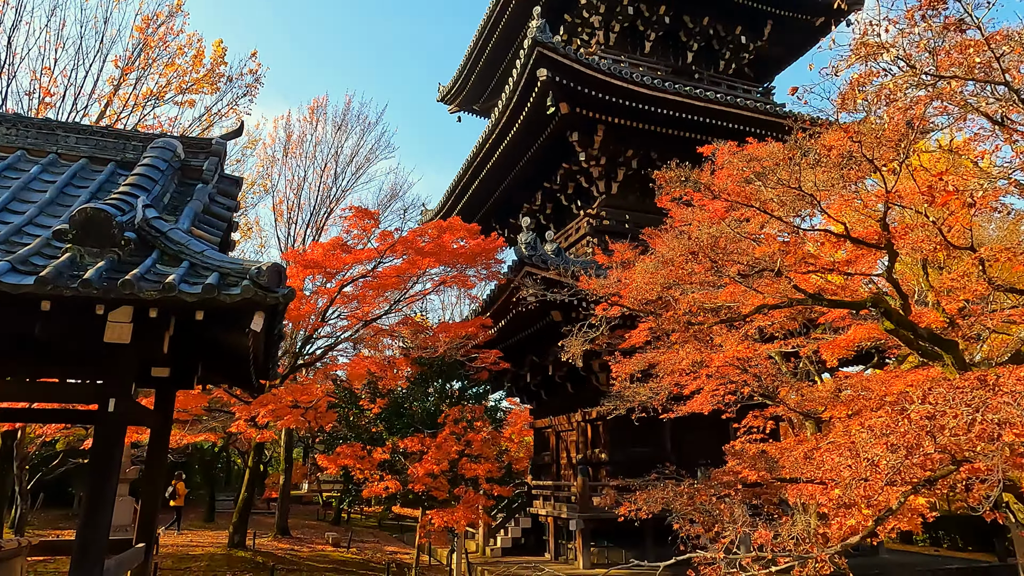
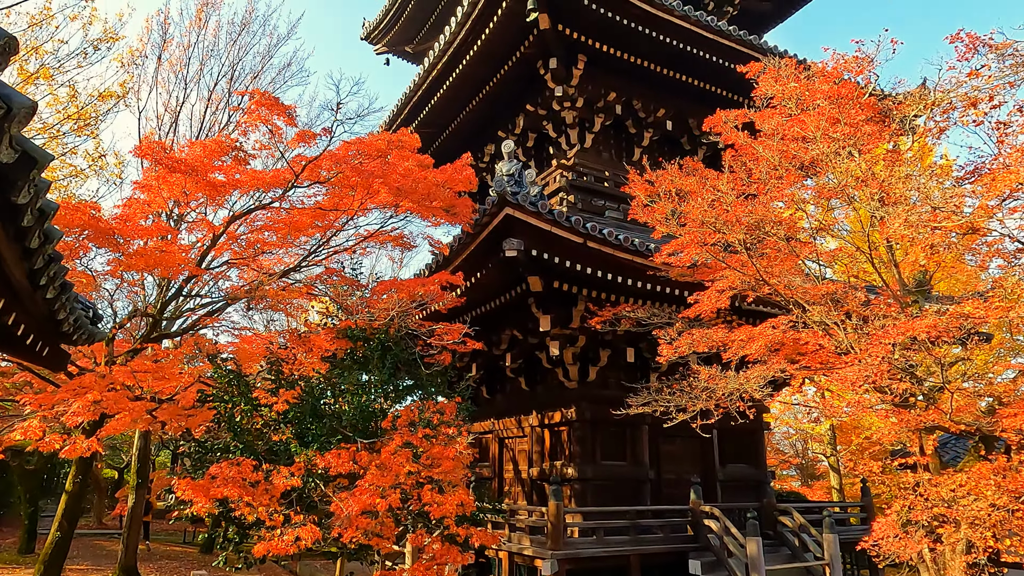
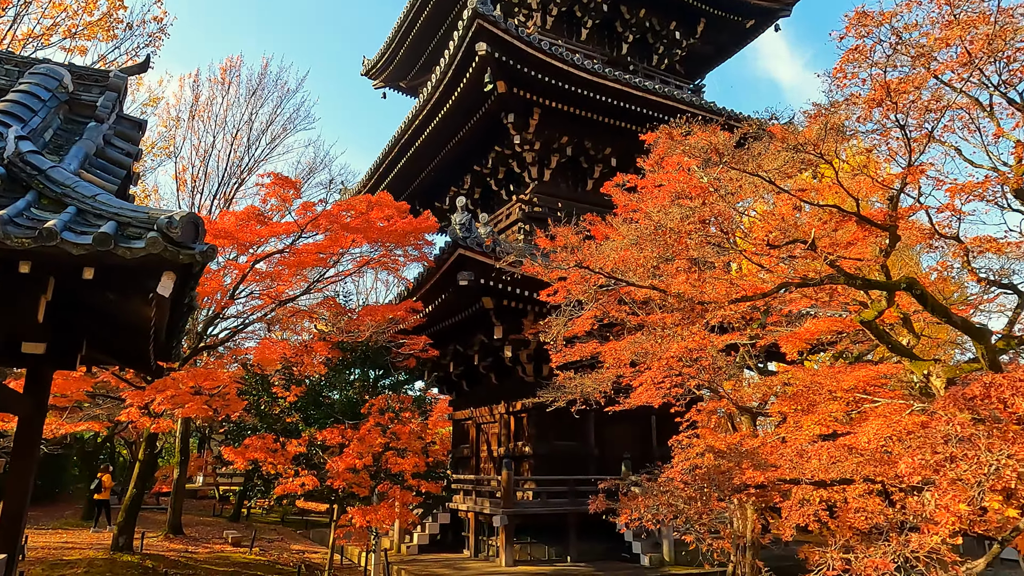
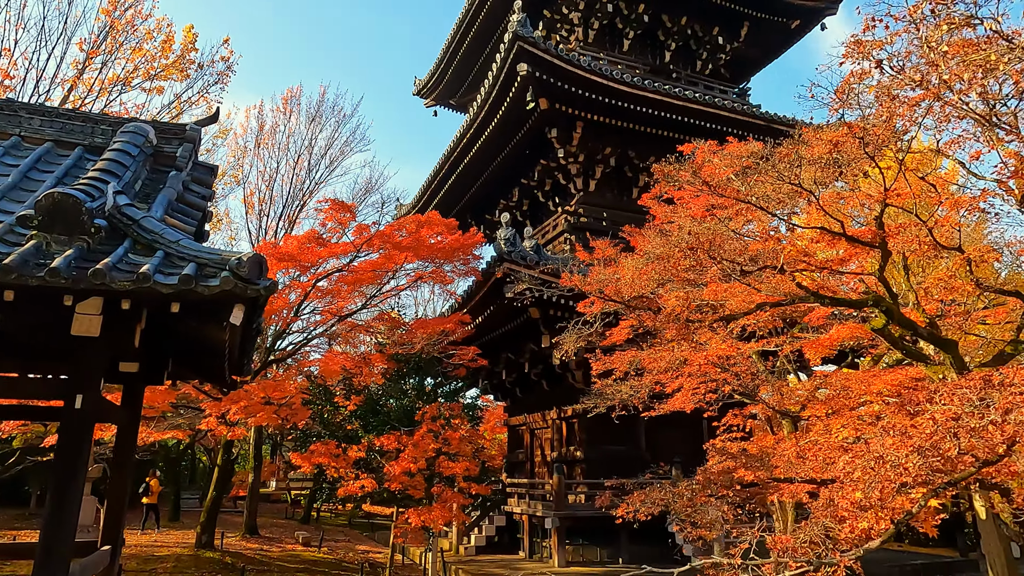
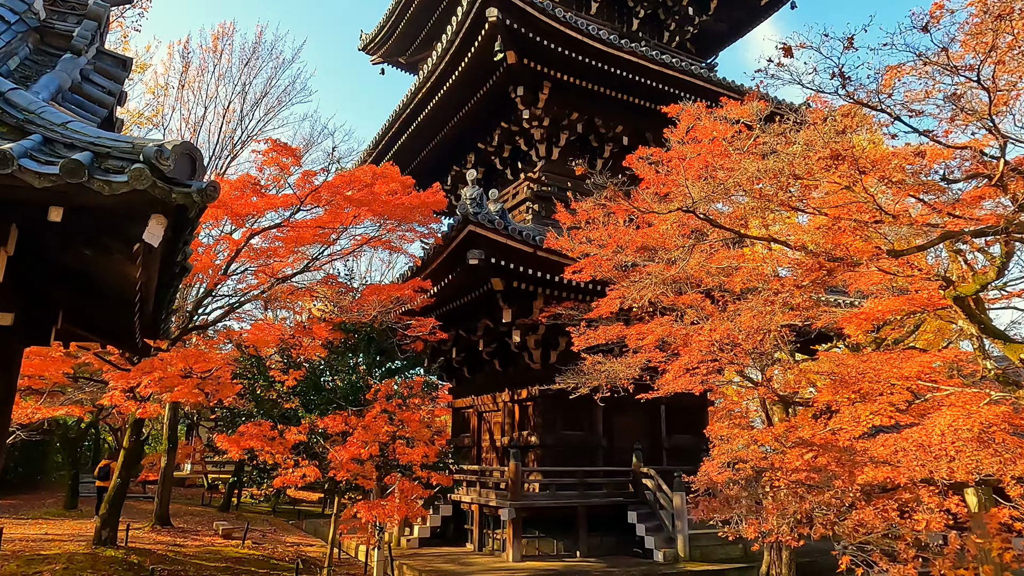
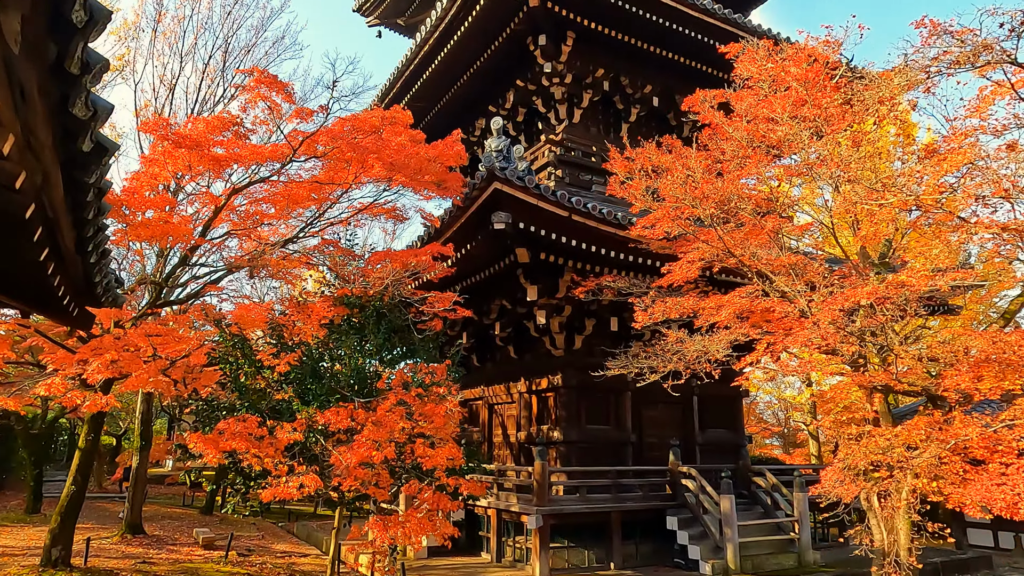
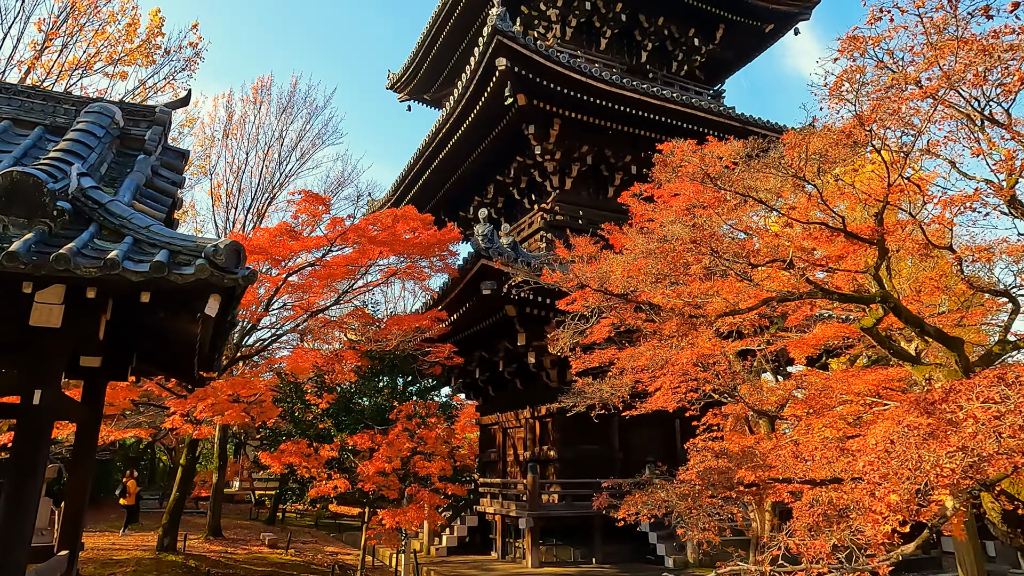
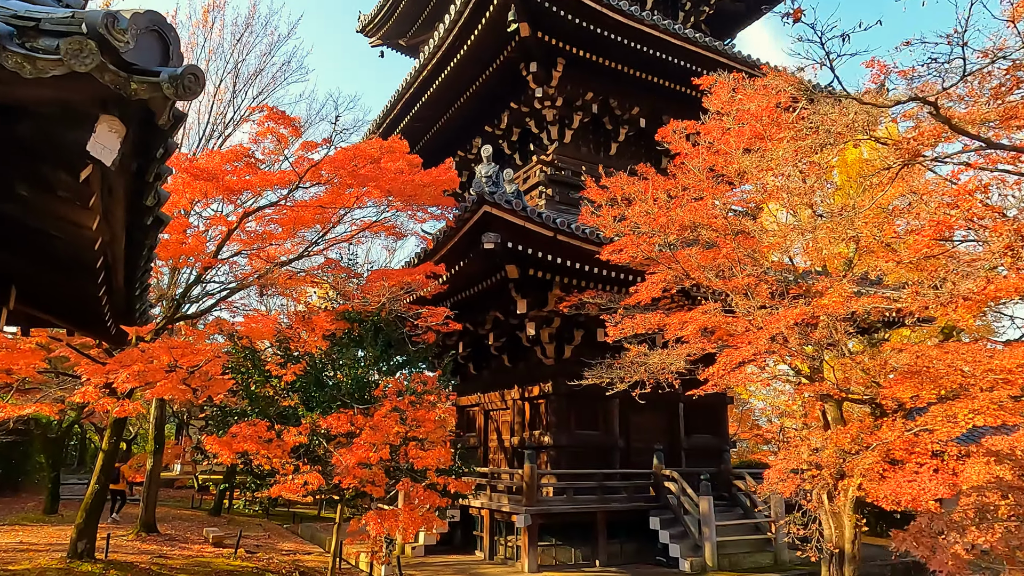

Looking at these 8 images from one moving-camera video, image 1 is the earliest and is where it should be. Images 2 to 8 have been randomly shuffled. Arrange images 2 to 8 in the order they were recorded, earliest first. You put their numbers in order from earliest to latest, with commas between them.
4, 7, 3, 5, 8, 6, 2
